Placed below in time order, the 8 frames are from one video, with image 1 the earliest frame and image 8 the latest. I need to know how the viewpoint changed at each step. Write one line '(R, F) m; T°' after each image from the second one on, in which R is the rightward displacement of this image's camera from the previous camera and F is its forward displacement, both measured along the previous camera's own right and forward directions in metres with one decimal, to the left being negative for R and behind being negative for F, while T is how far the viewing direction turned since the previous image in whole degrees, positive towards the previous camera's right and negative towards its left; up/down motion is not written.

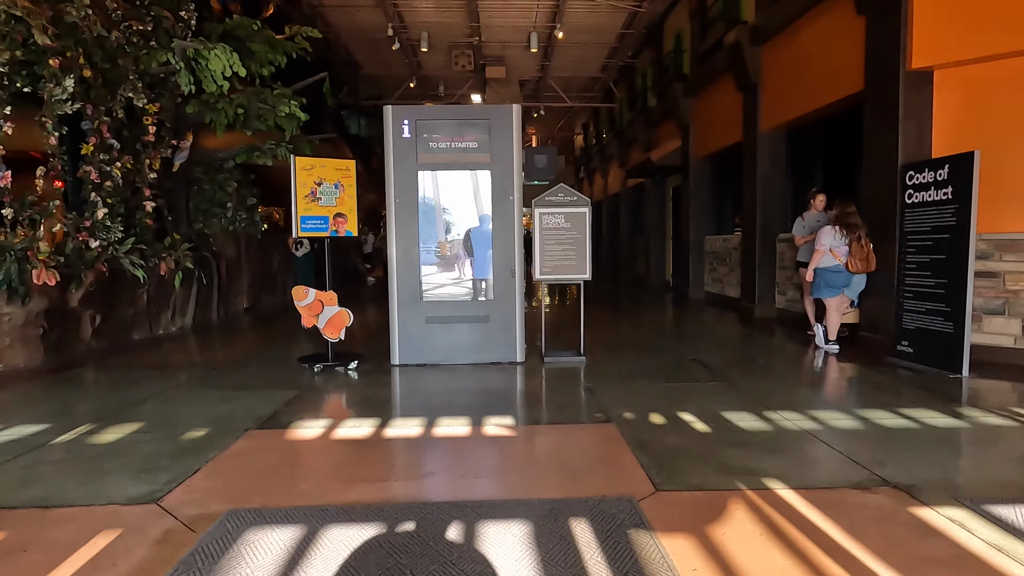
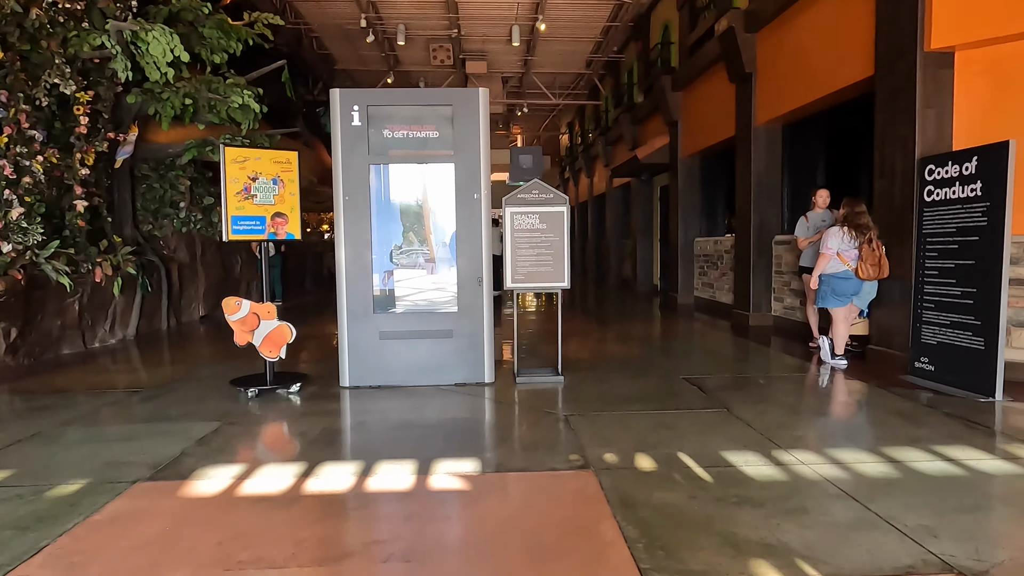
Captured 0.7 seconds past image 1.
(+0.2, +0.8) m; +1°
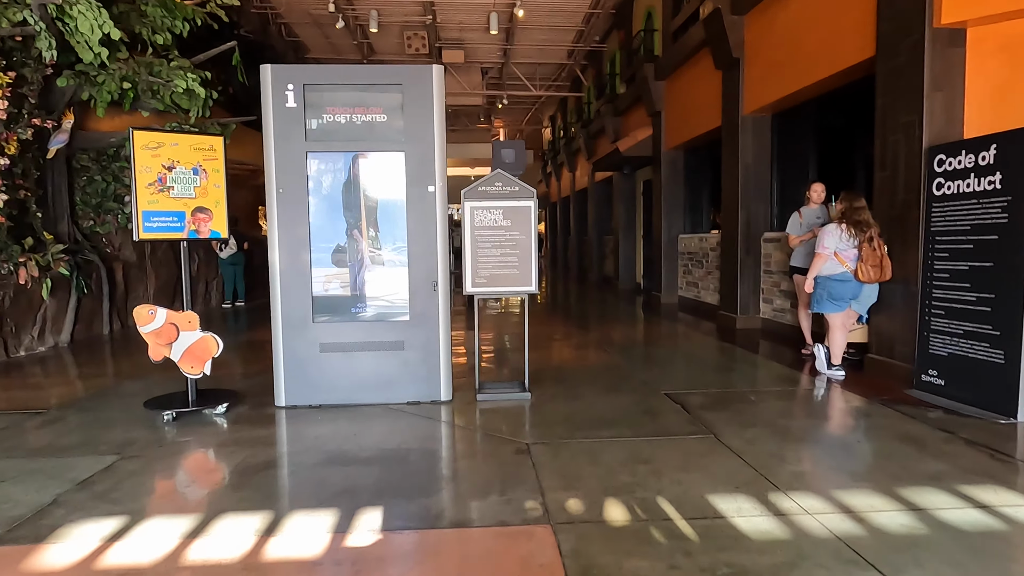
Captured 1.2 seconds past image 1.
(+0.2, +0.6) m; +1°
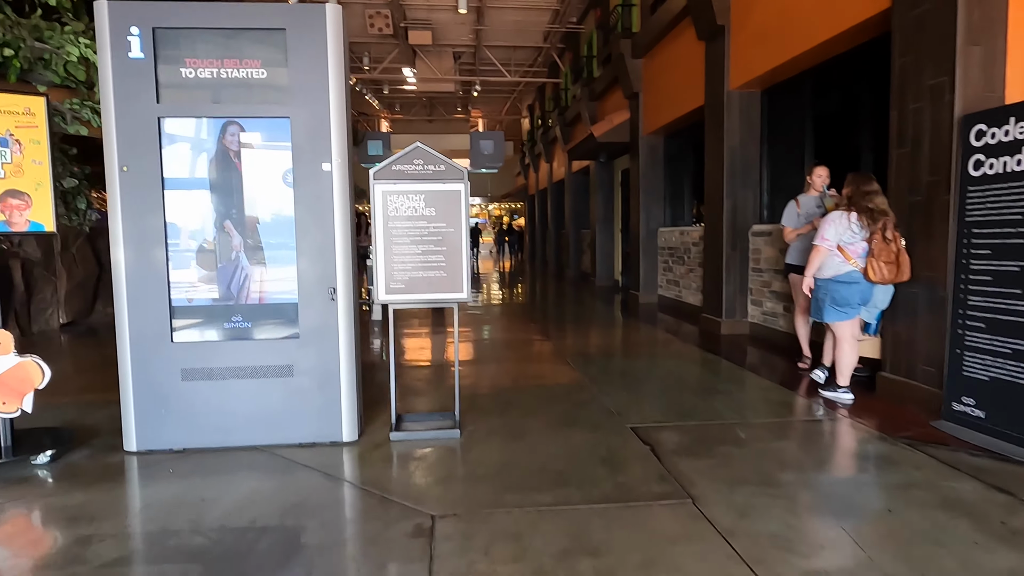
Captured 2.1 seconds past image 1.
(+0.4, +1.1) m; +1°
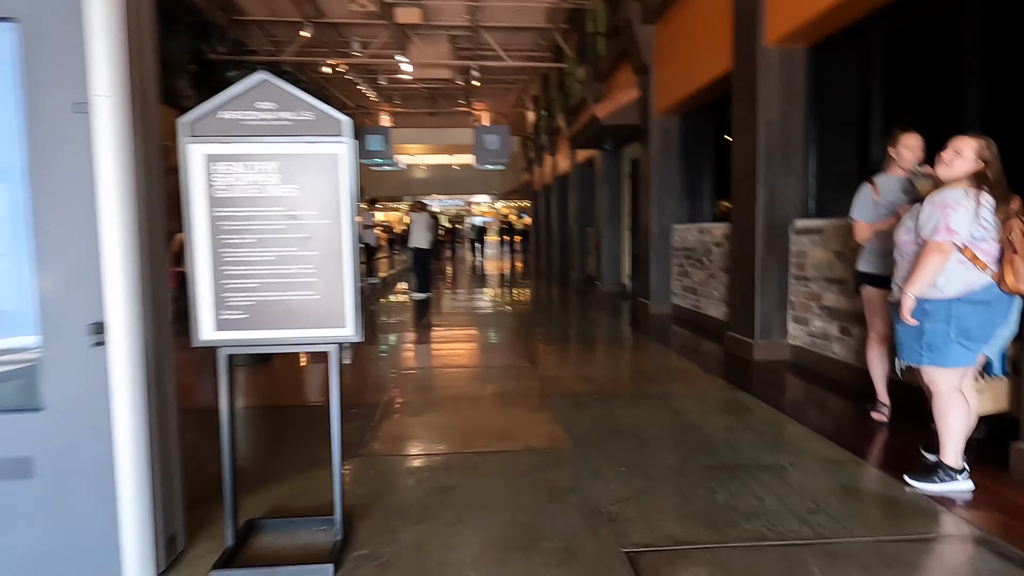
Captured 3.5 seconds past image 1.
(+0.3, +1.6) m; -1°
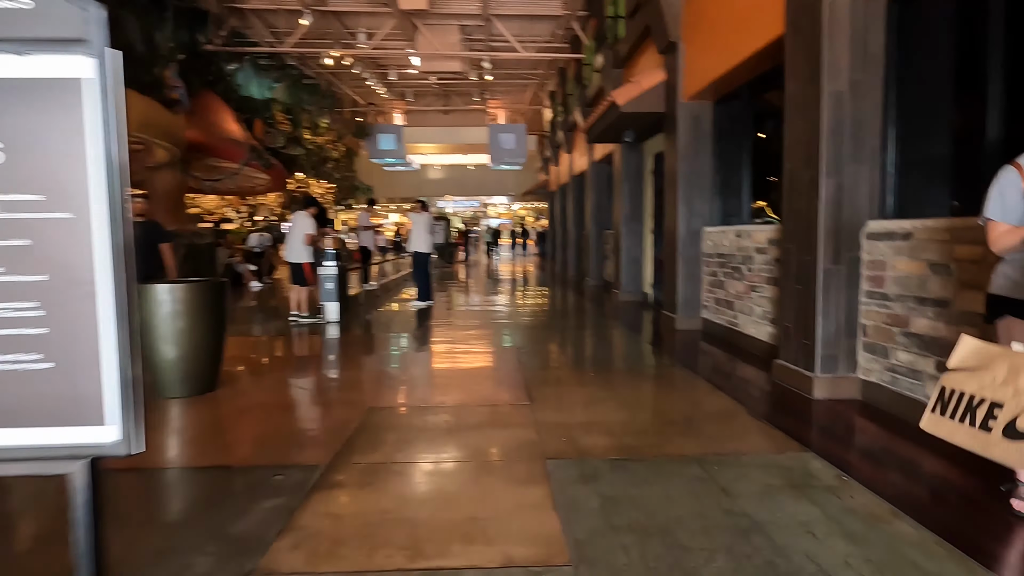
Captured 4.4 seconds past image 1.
(+0.2, +1.2) m; -2°
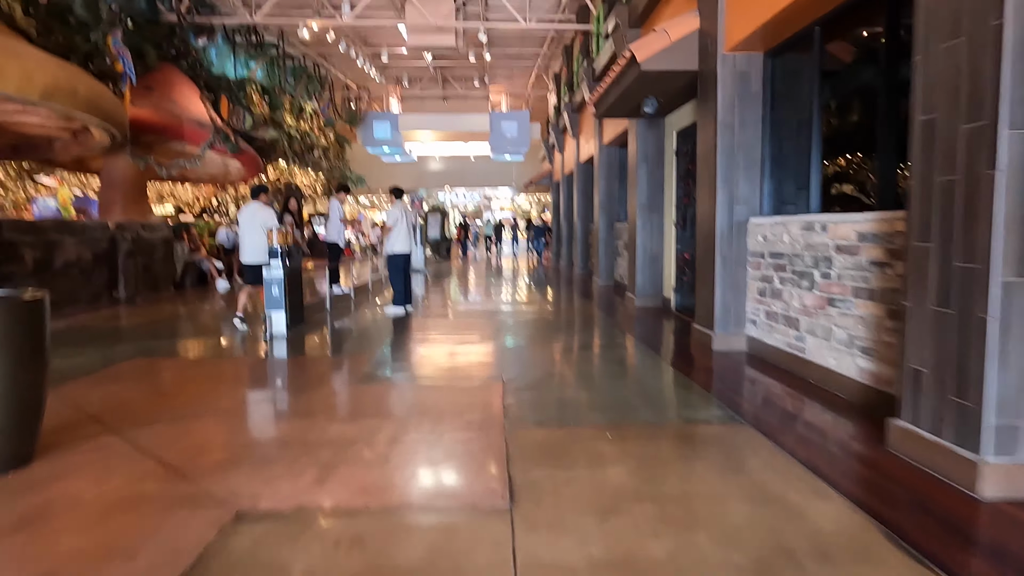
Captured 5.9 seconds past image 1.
(+0.2, +1.8) m; -1°
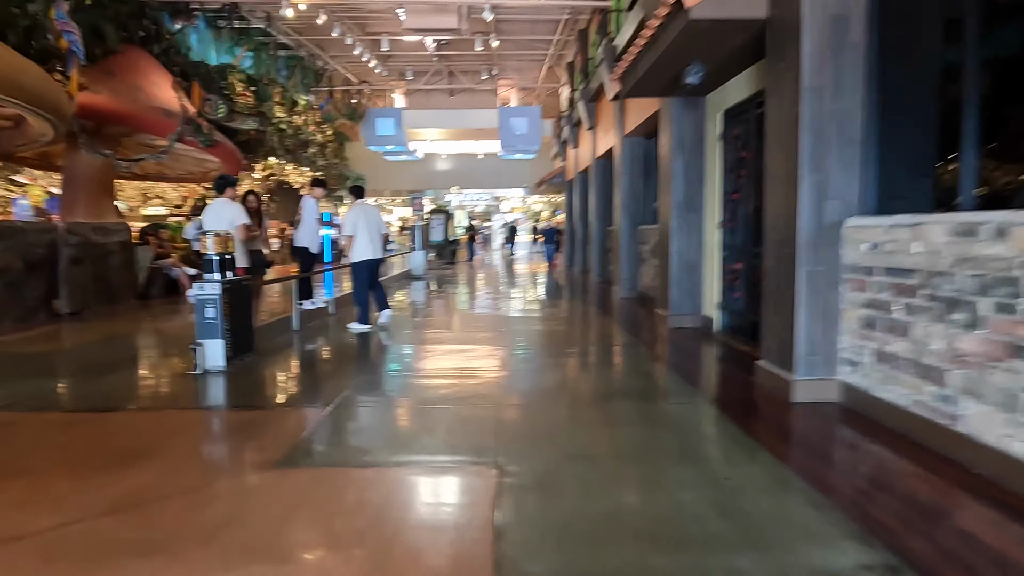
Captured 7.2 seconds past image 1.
(+0.1, +1.7) m; -1°
